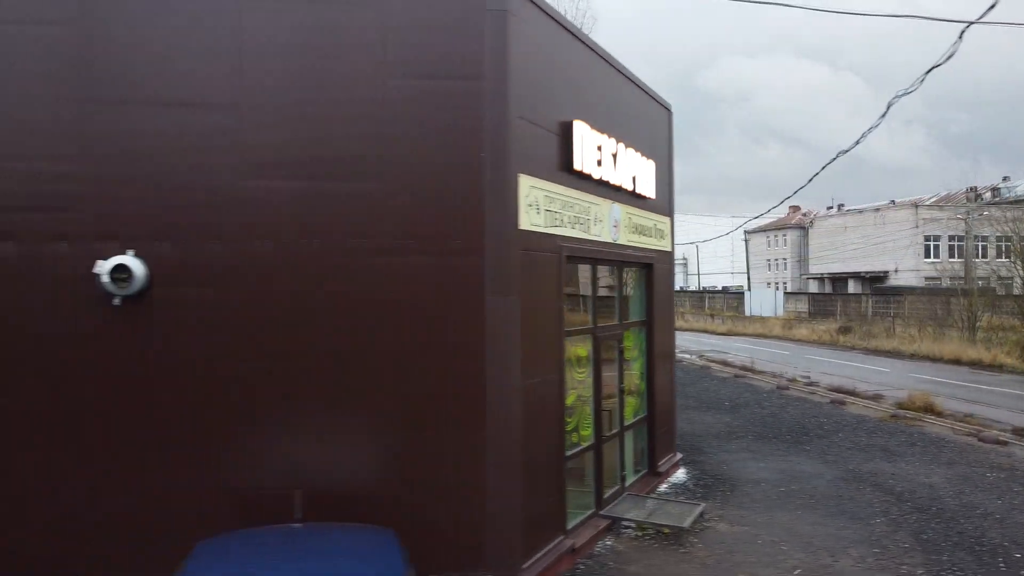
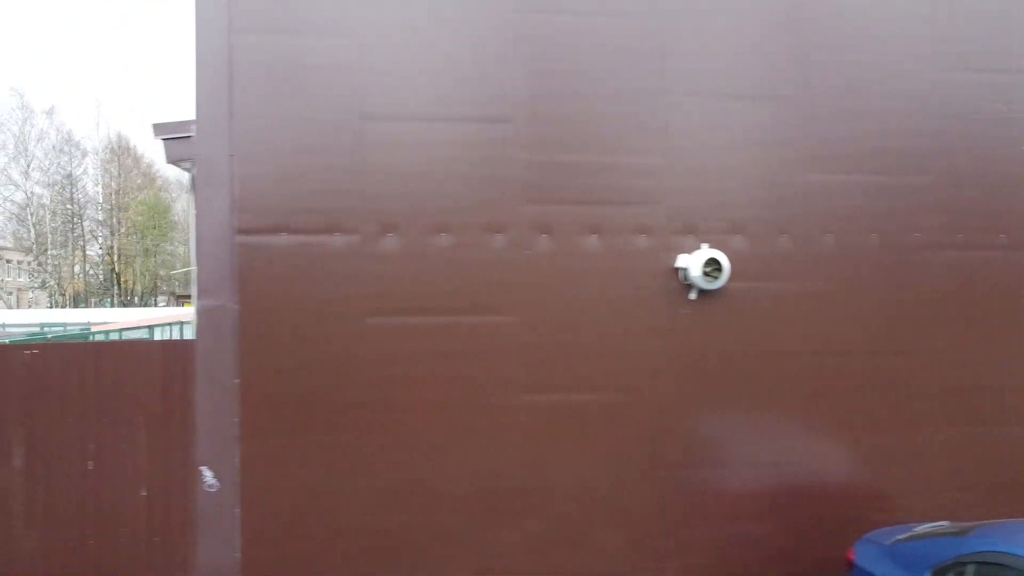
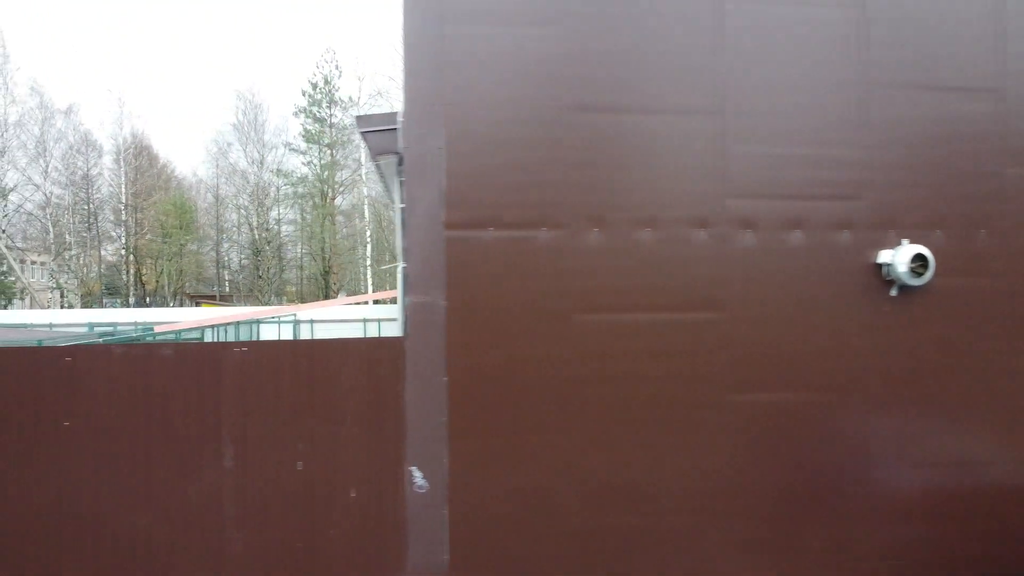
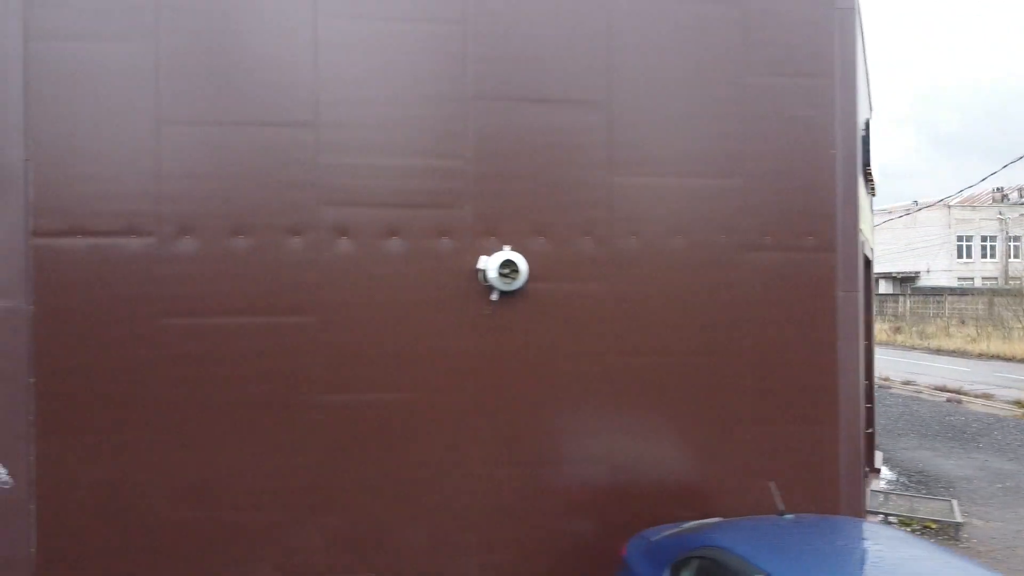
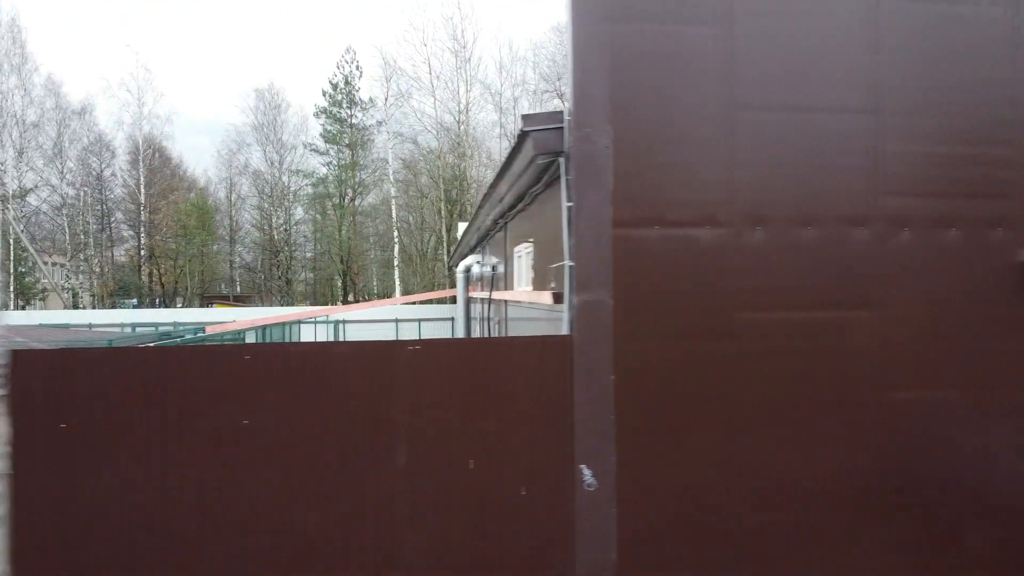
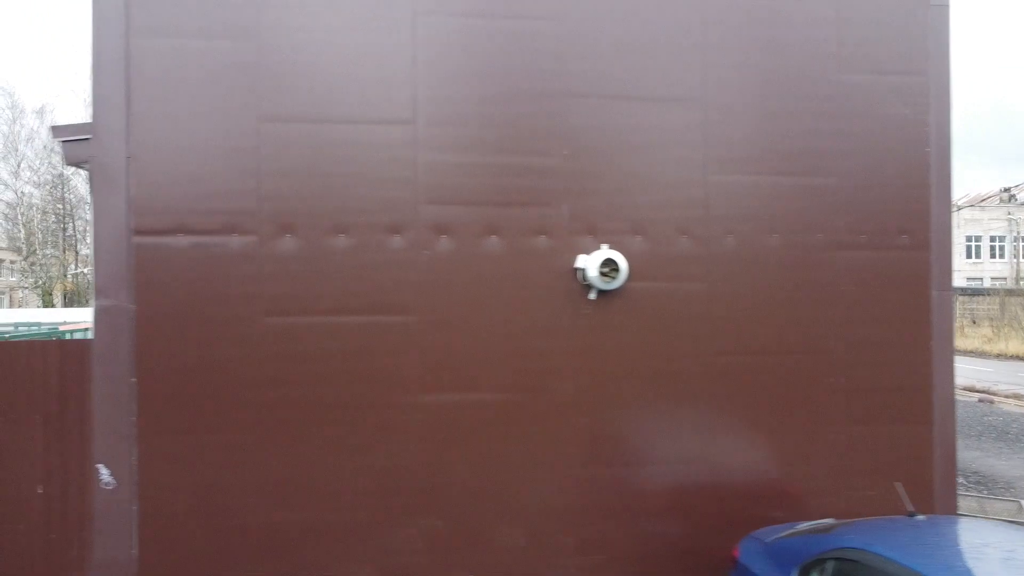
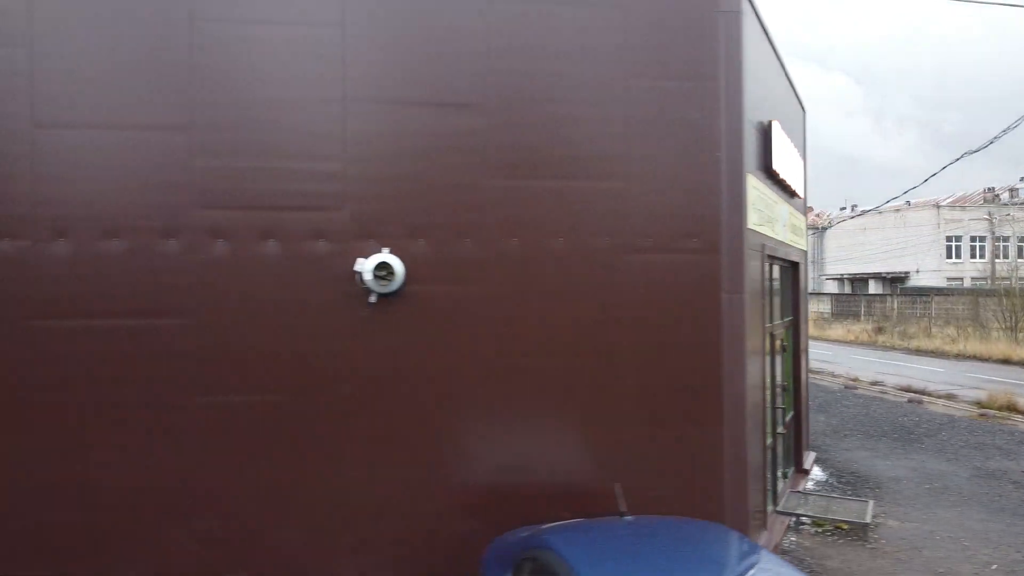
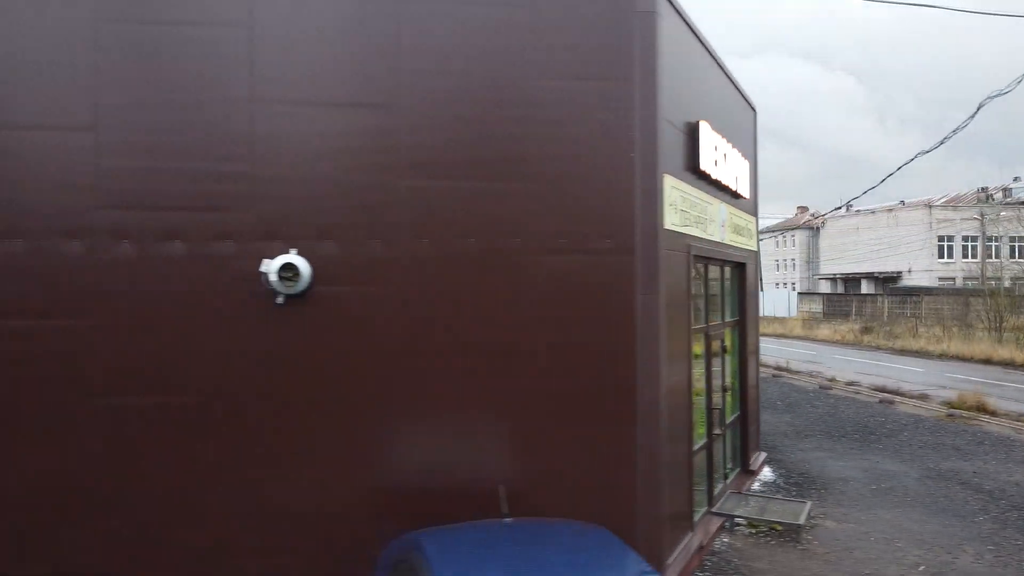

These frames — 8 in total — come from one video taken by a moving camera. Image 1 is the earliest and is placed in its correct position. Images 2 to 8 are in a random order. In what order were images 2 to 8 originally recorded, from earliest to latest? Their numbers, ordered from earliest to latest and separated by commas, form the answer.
8, 7, 4, 6, 2, 3, 5
